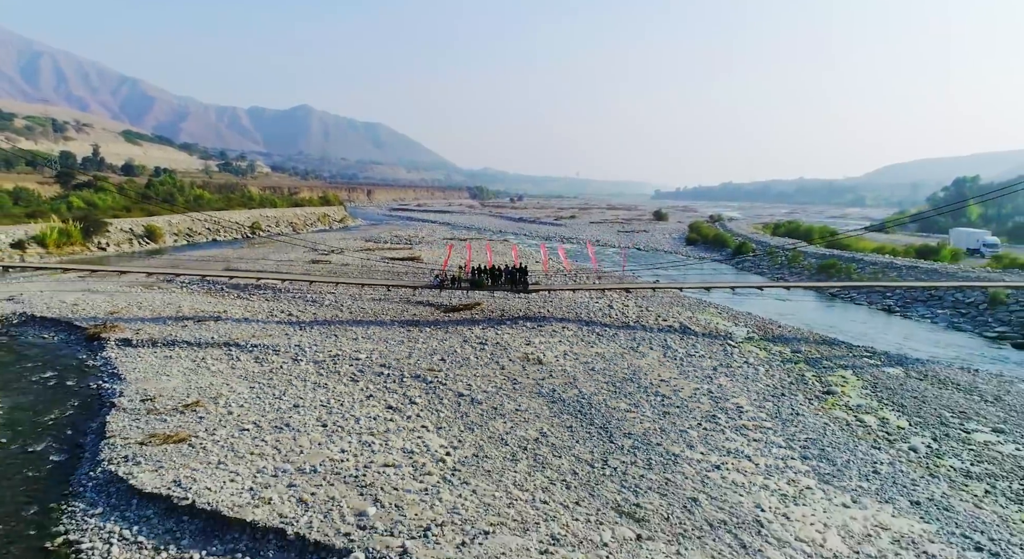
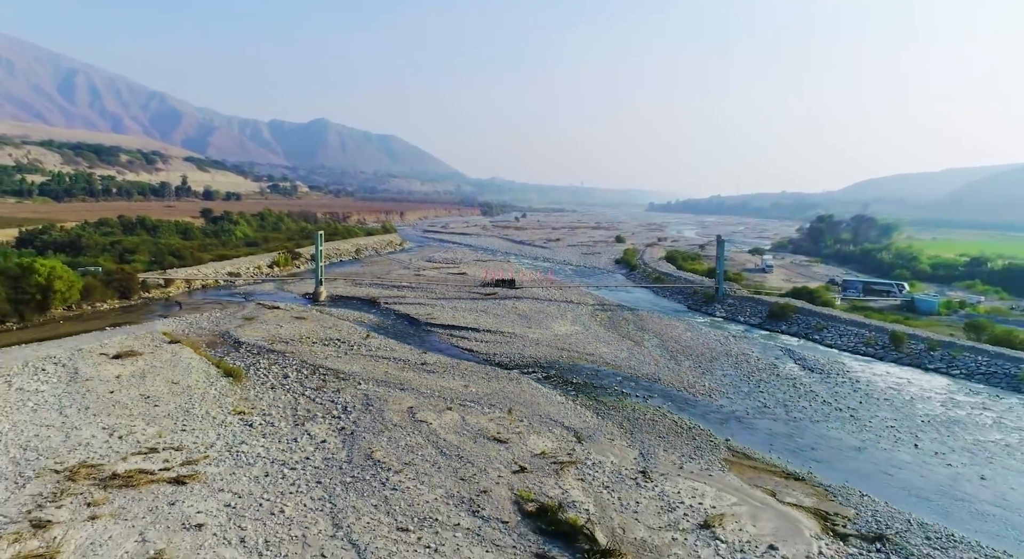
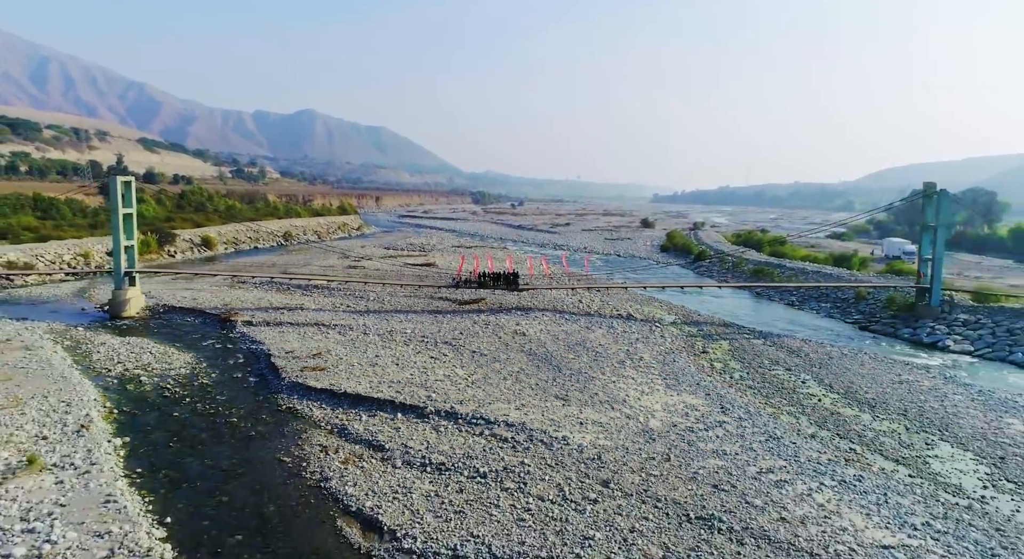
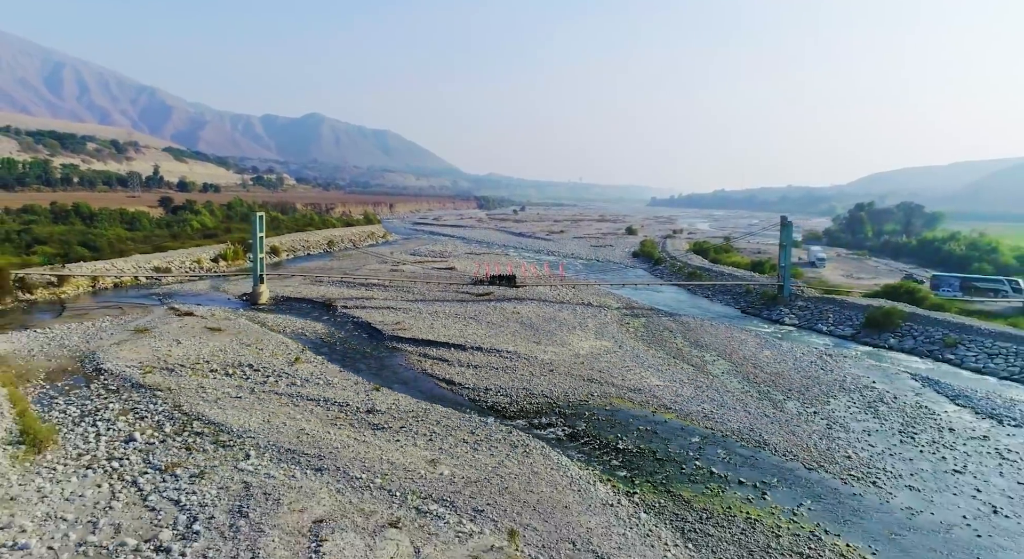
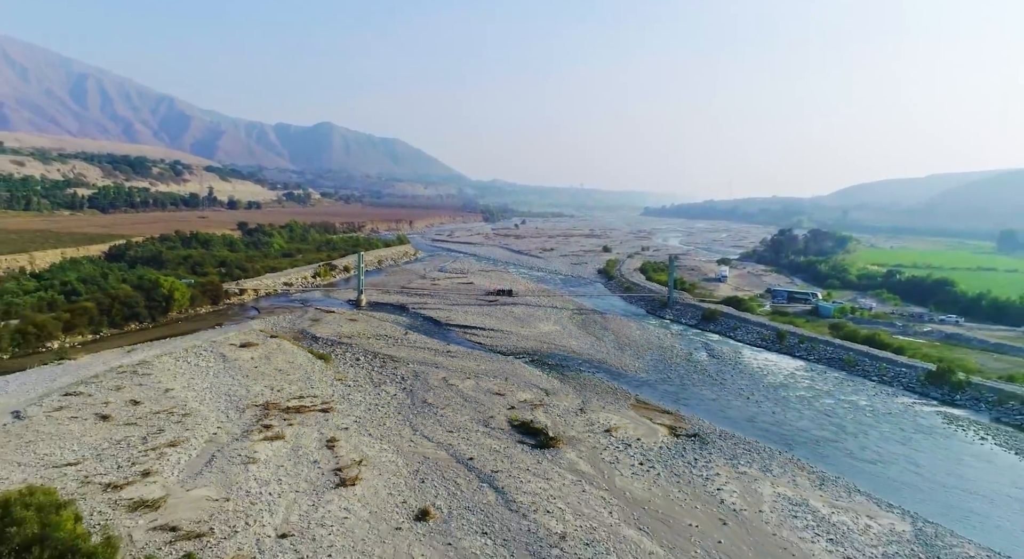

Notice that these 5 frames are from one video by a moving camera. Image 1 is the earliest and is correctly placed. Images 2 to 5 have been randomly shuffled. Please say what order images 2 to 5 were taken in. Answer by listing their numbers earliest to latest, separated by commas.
3, 4, 2, 5
